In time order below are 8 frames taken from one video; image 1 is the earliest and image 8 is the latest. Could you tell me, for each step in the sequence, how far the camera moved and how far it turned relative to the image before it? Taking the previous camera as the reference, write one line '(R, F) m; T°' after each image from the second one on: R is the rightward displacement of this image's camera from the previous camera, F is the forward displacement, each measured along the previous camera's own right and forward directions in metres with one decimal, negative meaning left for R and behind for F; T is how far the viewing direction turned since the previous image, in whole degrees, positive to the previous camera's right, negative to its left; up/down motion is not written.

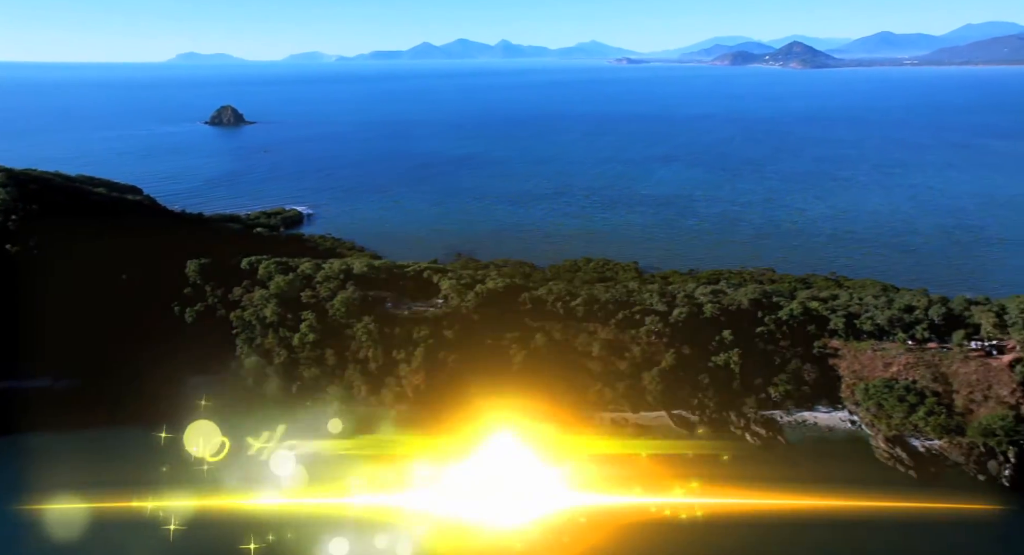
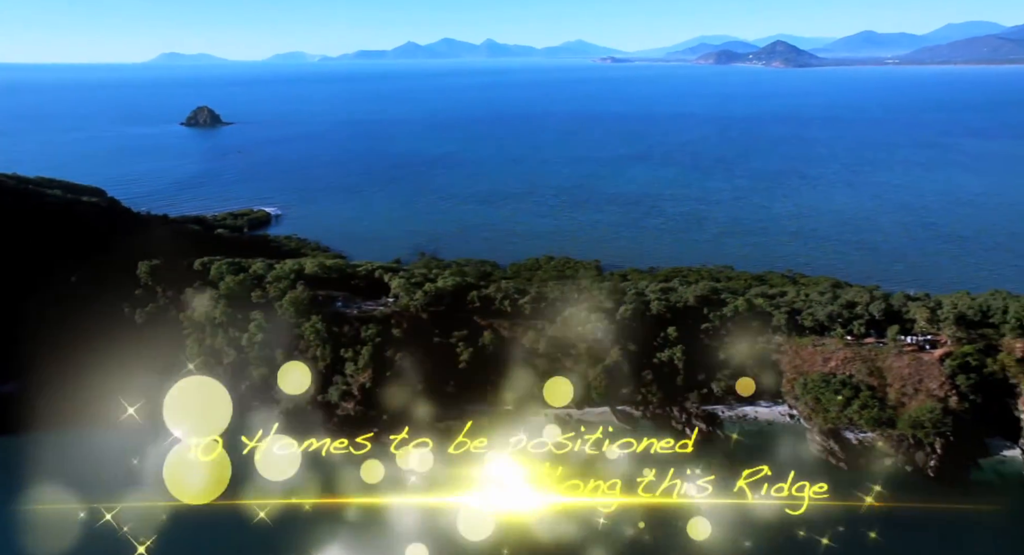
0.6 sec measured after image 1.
(+2.4, -0.5) m; +1°
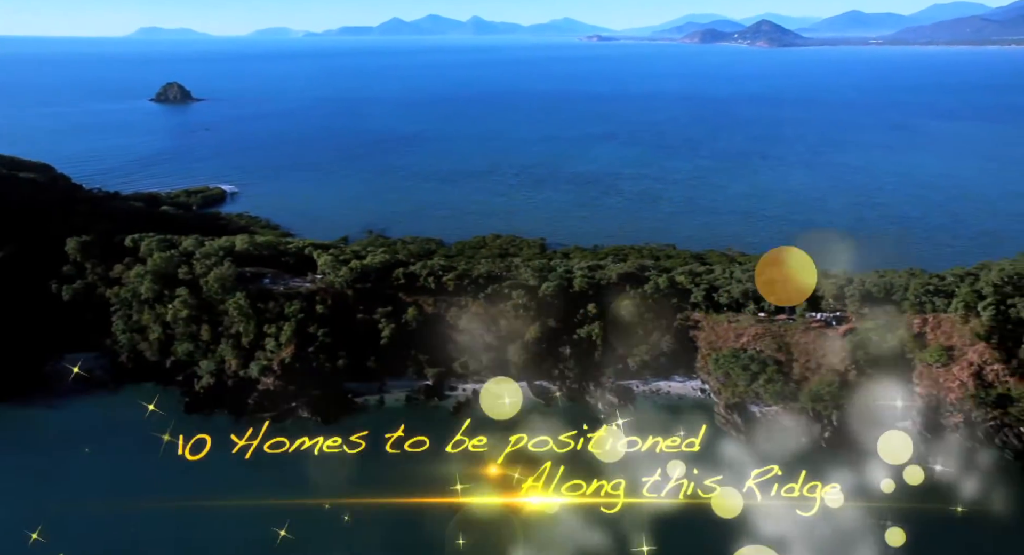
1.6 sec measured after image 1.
(+3.9, -0.7) m; +1°
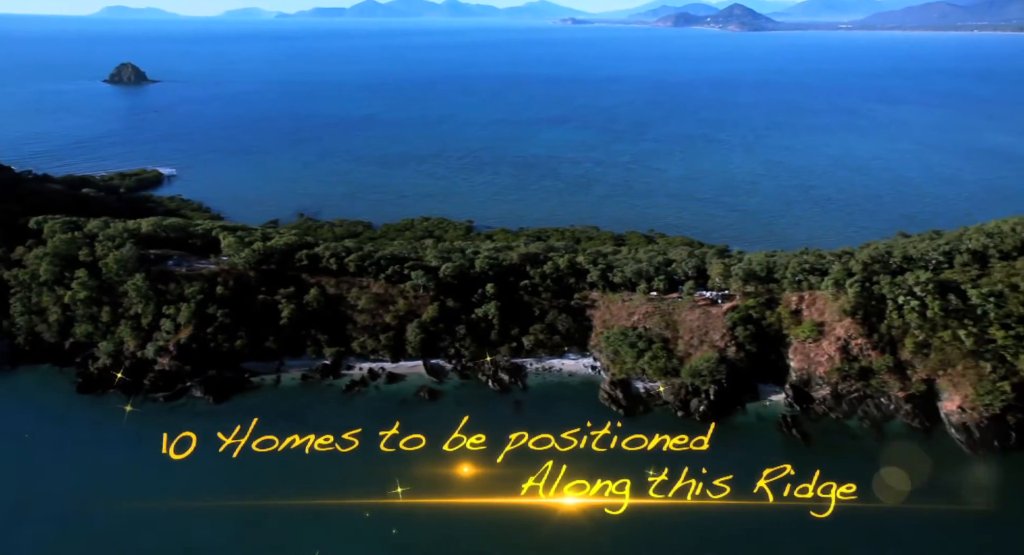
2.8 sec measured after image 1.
(+4.8, -0.9) m; +2°
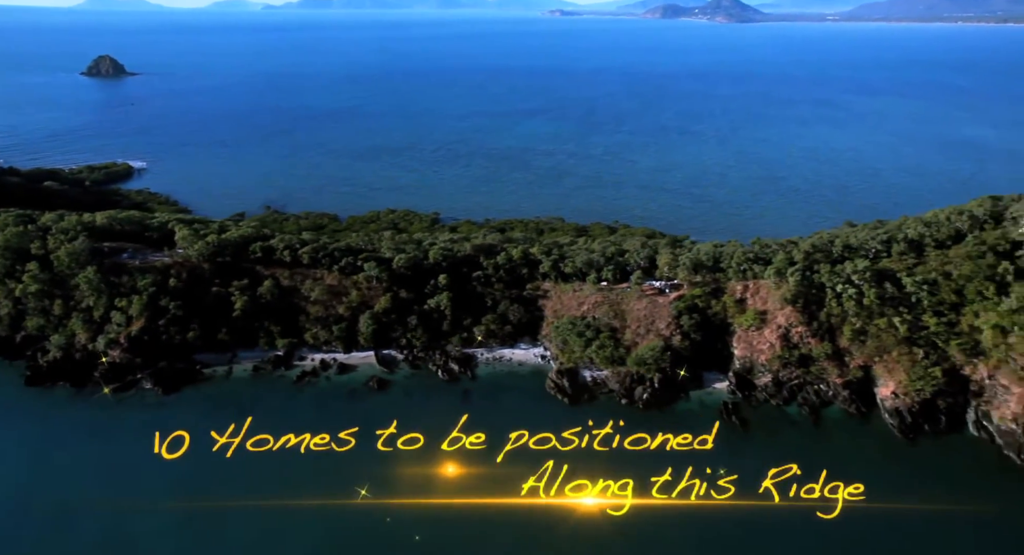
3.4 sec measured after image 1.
(+2.4, -0.5) m; +1°
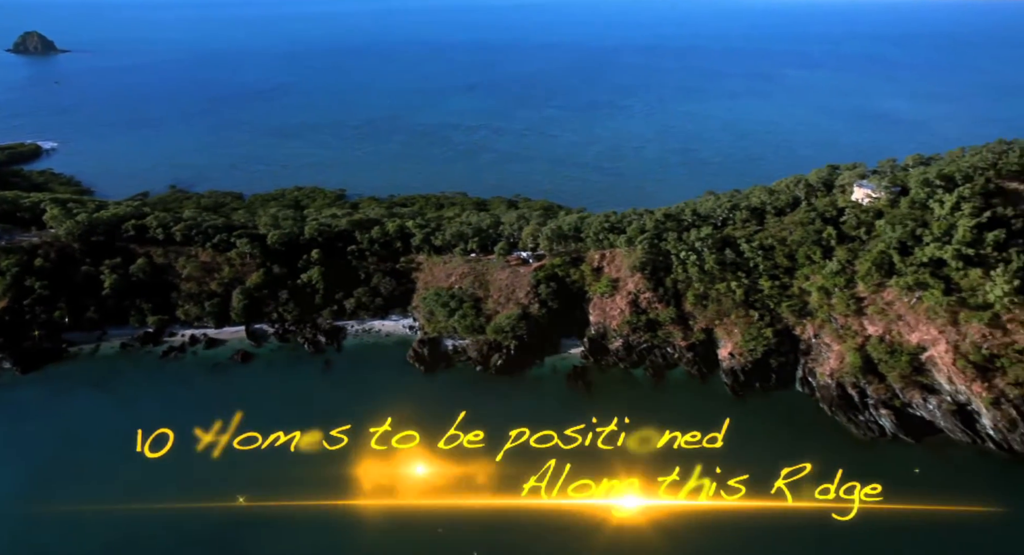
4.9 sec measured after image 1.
(+6.2, -1.1) m; +3°
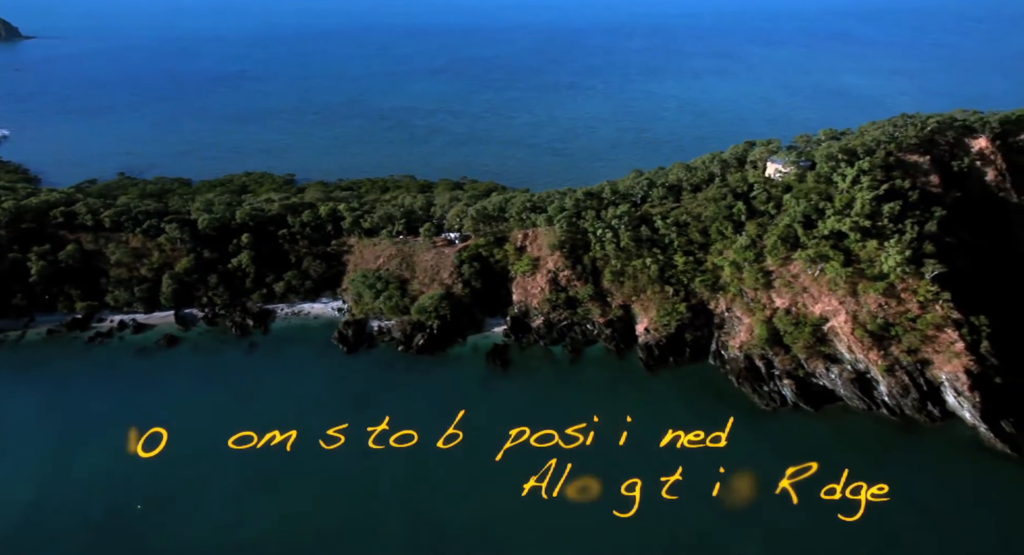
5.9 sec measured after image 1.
(+3.7, -0.5) m; +1°
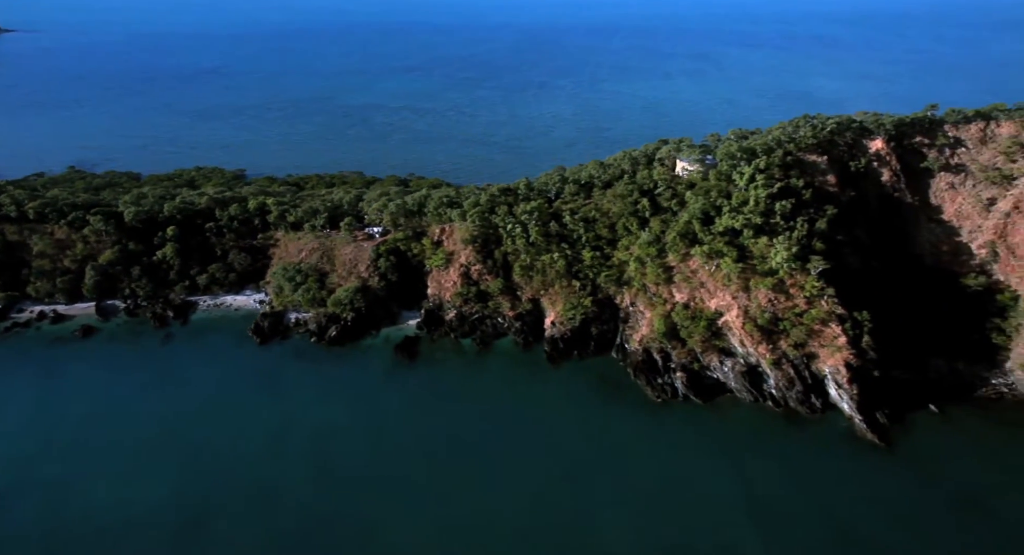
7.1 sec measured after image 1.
(+4.5, -0.6) m; +1°
